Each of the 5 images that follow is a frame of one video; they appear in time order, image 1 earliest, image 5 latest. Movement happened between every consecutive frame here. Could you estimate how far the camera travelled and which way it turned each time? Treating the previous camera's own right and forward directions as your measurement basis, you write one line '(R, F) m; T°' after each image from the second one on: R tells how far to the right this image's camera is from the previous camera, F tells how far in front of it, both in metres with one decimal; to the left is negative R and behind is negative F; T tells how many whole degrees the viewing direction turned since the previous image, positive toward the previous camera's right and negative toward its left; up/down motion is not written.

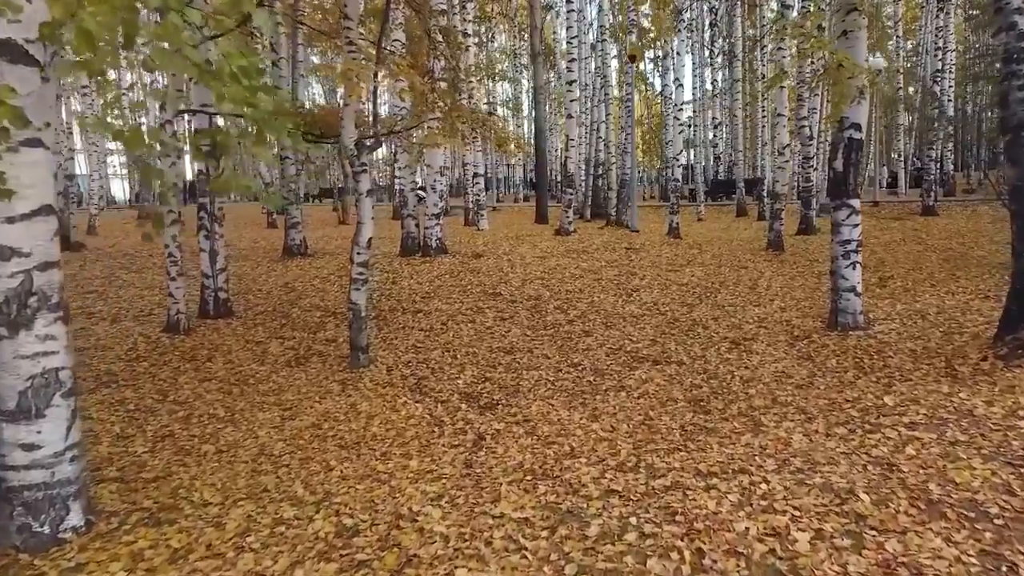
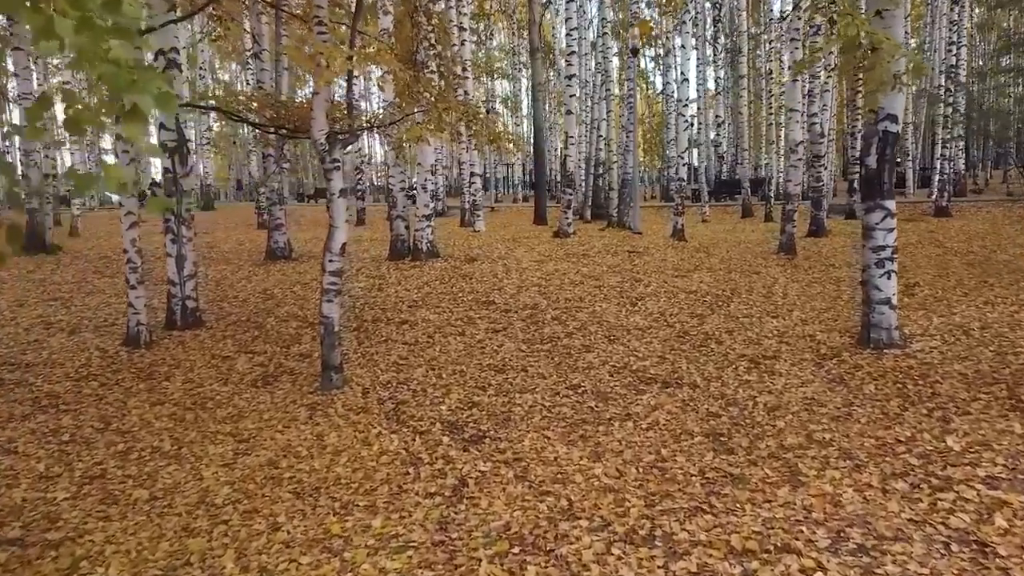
(+0.1, +0.8) m; 0°
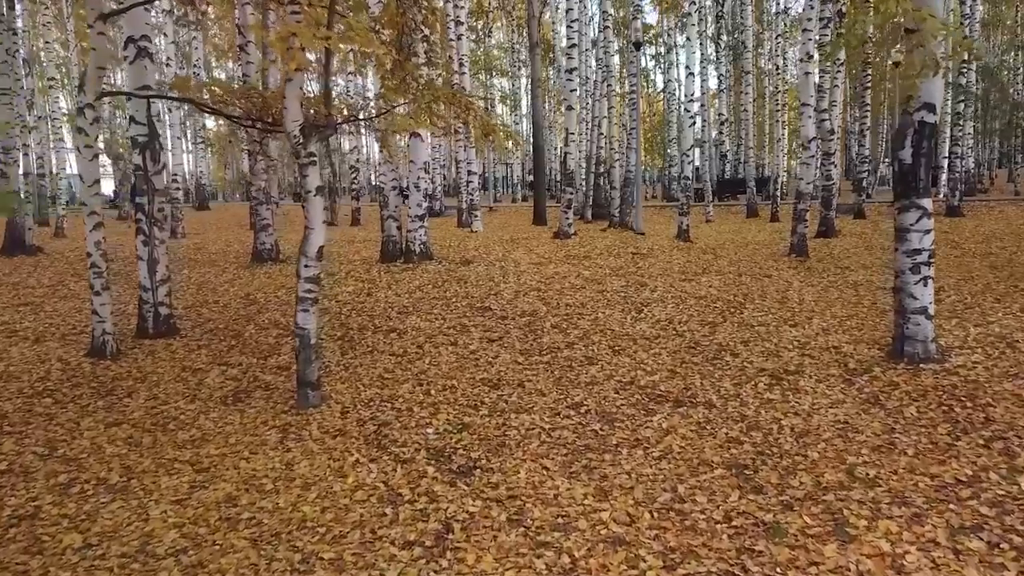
(0.0, +0.6) m; 0°
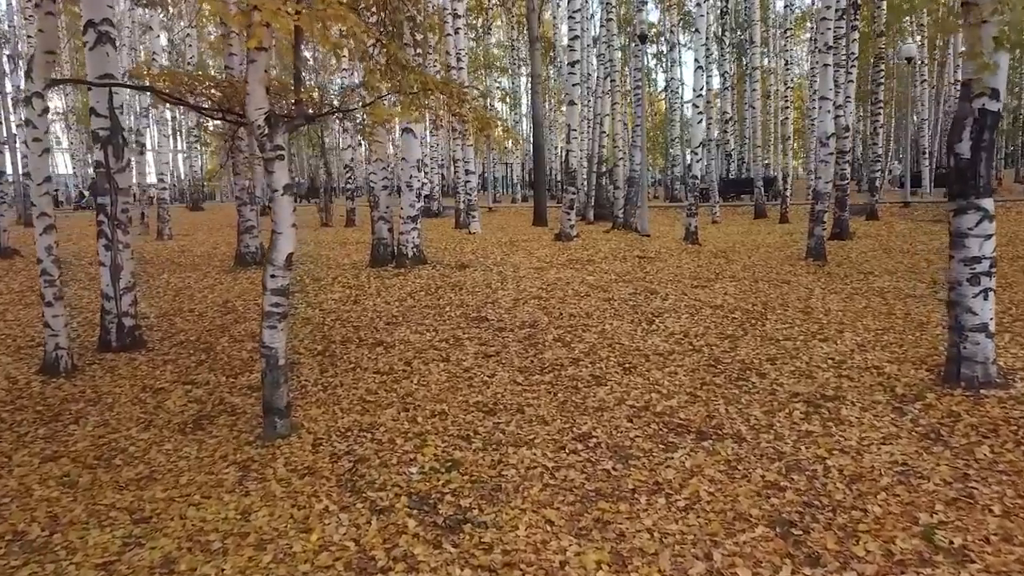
(0.0, +0.8) m; 0°
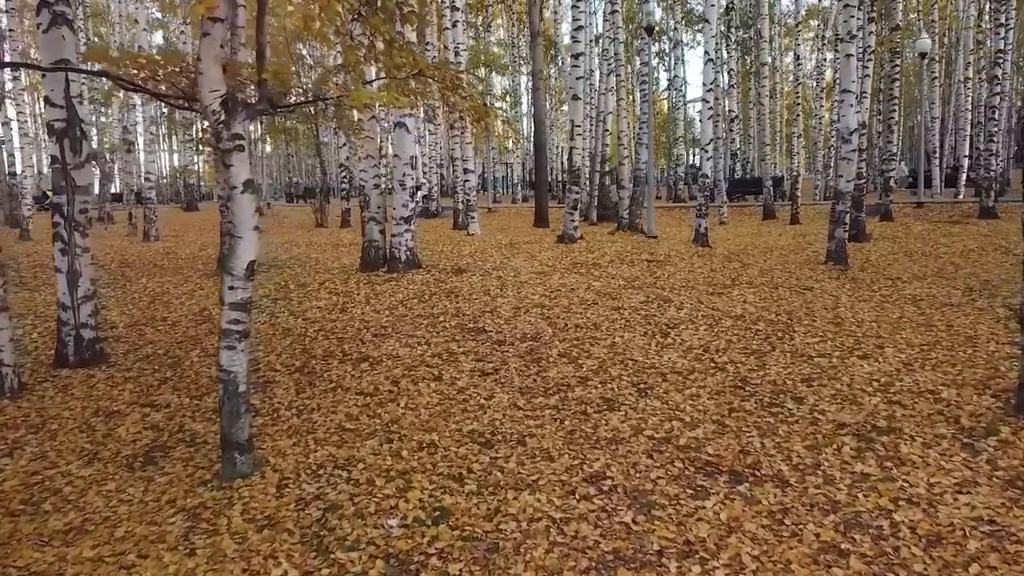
(0.0, +0.8) m; 0°
